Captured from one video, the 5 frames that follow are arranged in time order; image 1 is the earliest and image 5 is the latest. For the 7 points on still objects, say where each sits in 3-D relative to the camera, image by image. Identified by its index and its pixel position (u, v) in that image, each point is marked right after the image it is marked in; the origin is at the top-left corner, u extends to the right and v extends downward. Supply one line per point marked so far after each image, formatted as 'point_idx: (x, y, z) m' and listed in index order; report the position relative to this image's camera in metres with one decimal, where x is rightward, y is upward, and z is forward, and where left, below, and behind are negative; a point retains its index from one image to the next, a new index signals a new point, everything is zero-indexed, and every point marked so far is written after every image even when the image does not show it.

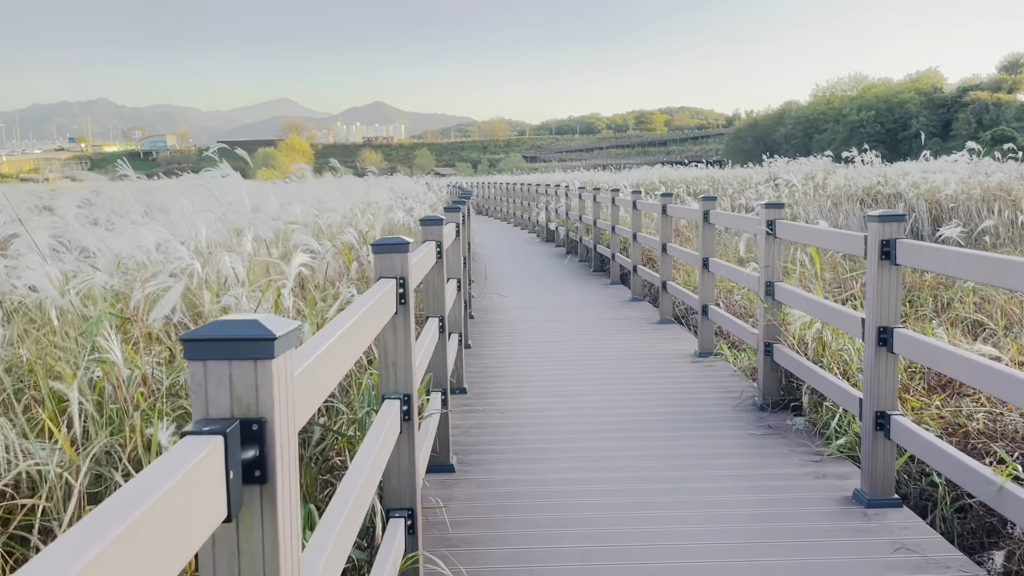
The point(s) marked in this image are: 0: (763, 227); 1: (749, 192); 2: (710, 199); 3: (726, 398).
0: (+1.3, +0.3, +4.7) m
1: (+4.5, +1.9, +17.1) m
2: (+1.3, +0.6, +6.0) m
3: (+1.2, -0.6, +5.0) m
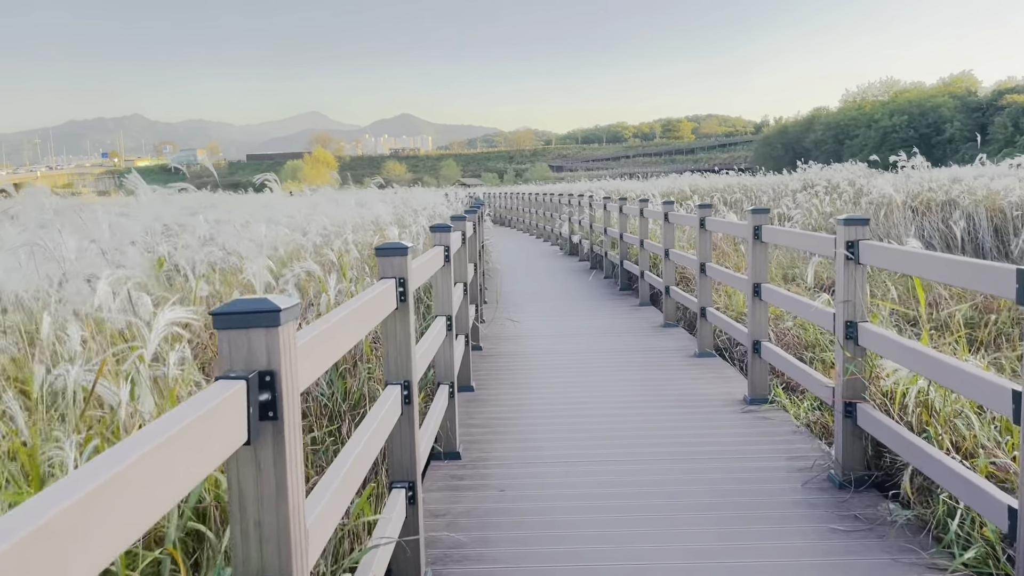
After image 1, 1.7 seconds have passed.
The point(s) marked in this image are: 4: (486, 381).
0: (+1.3, +0.2, +3.6) m
1: (+4.9, +1.6, +15.9) m
2: (+1.4, +0.4, +4.9) m
3: (+1.2, -0.8, +3.9) m
4: (-0.2, -0.6, +5.9) m
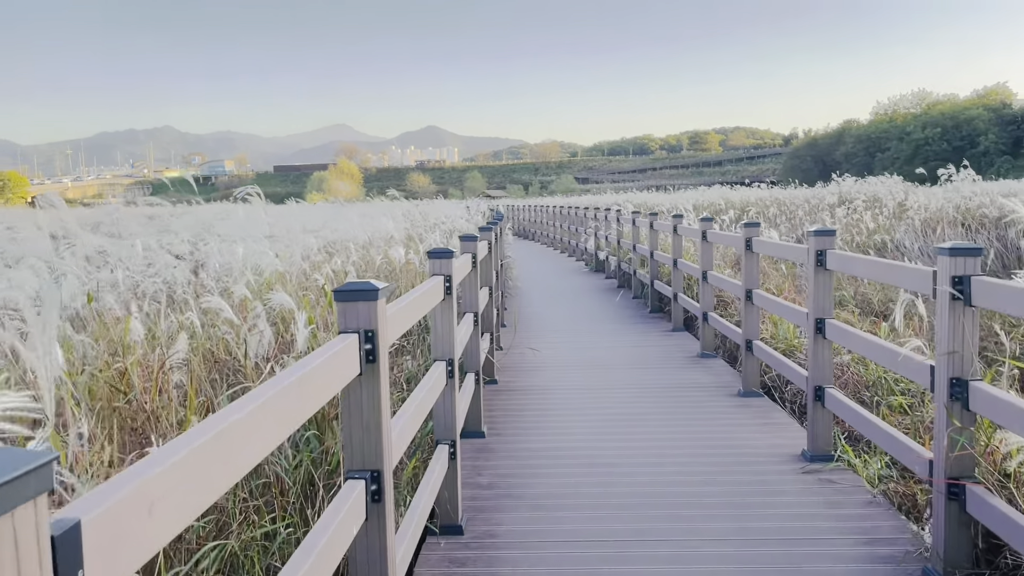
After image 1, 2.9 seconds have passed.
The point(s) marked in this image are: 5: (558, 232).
0: (+1.4, 0.0, +2.8) m
1: (+5.3, +1.2, +15.0) m
2: (+1.5, +0.3, +4.1) m
3: (+1.3, -0.9, +3.1) m
4: (-0.1, -0.8, +5.1) m
5: (+1.0, +1.3, +19.9) m
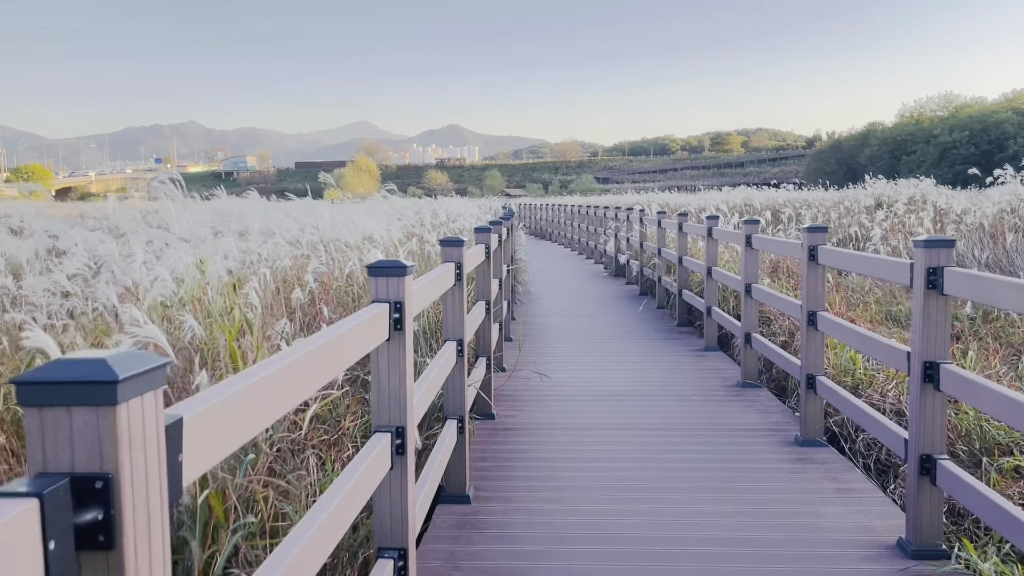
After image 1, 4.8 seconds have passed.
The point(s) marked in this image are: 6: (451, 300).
0: (+1.3, -0.1, +1.7) m
1: (+5.5, +1.1, +13.8) m
2: (+1.4, +0.2, +3.0) m
3: (+1.2, -1.0, +1.9) m
4: (-0.1, -0.9, +4.0) m
5: (+1.3, +1.2, +18.8) m
6: (-0.3, -0.1, +3.6) m
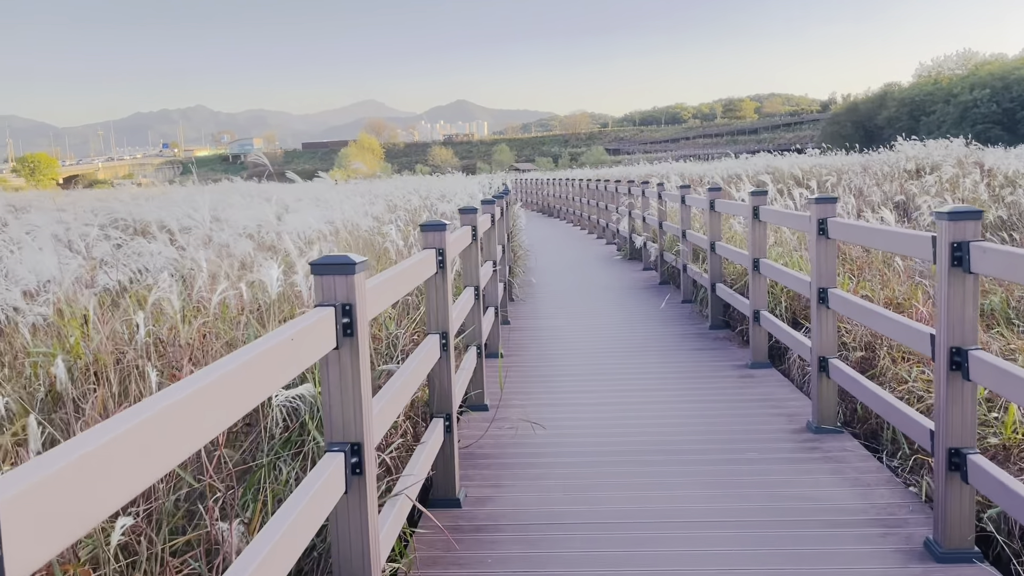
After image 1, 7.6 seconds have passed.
0: (+1.1, -0.2, 0.0) m
1: (+5.5, +1.4, +12.0) m
2: (+1.3, 0.0, +1.3) m
3: (+1.1, -1.2, +0.3) m
4: (-0.2, -1.0, +2.4) m
5: (+1.4, +1.5, +17.1) m
6: (-0.4, -0.2, +2.0) m
